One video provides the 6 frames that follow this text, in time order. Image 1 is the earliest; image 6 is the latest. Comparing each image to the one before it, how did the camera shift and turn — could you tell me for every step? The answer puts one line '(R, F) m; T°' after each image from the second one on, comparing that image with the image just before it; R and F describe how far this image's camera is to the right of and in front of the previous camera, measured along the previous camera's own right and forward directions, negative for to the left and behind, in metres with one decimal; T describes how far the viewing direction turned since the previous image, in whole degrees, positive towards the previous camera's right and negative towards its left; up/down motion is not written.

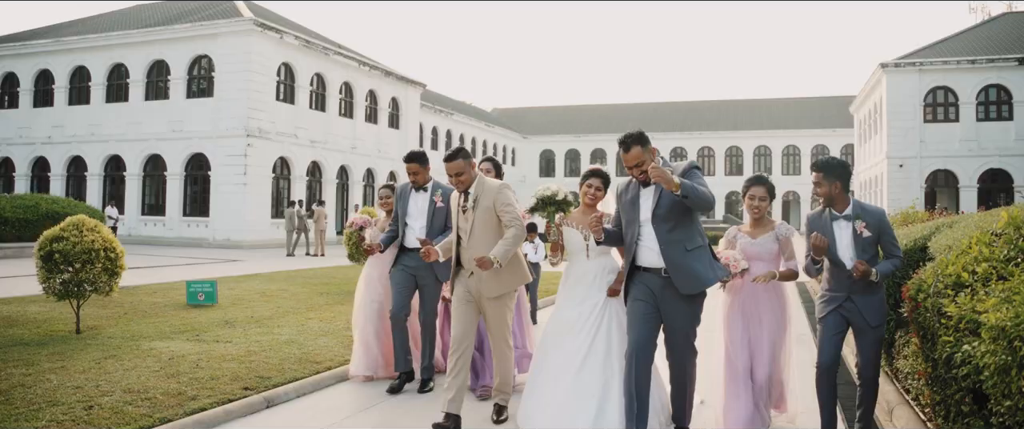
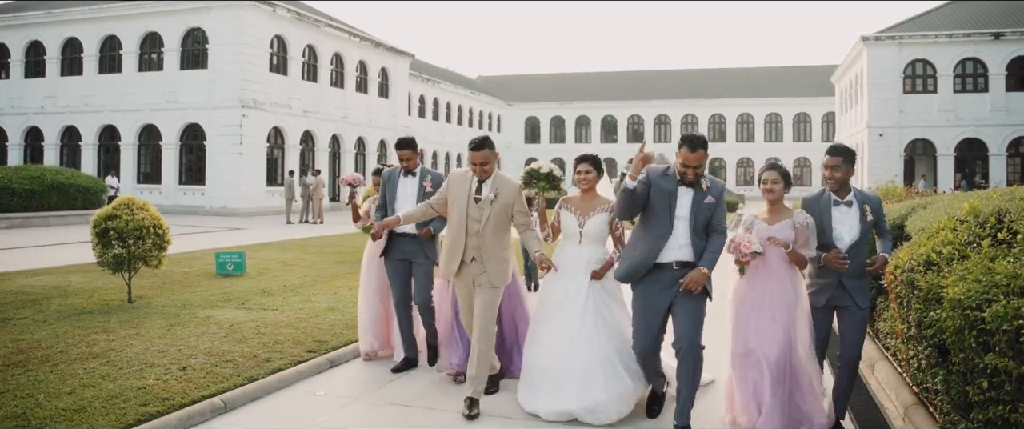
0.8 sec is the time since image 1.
(-0.4, -0.7) m; +1°
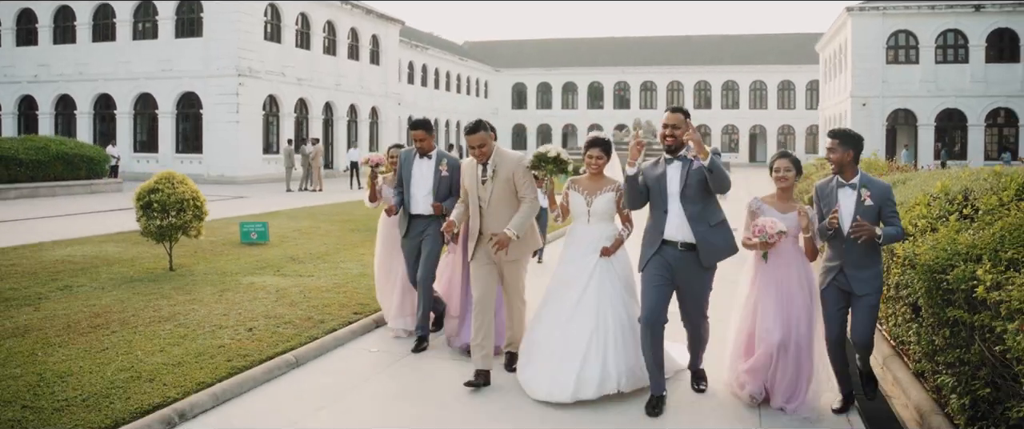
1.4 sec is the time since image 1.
(-0.3, -0.7) m; +1°
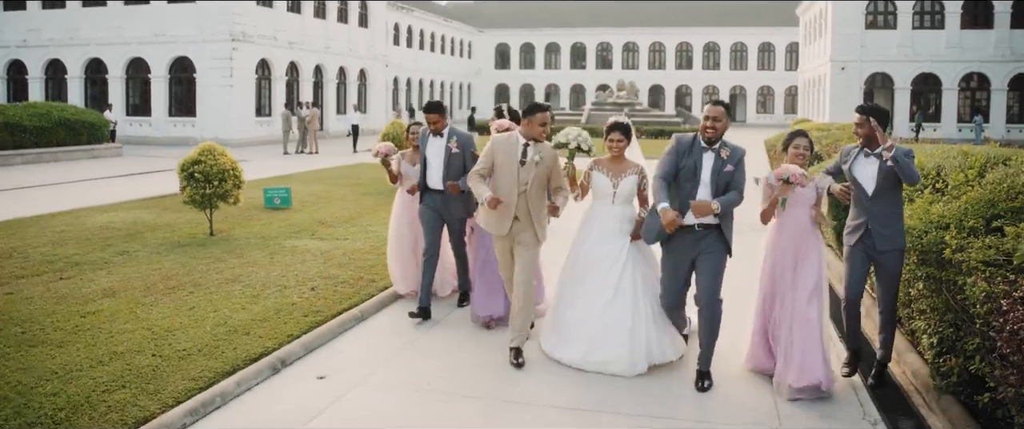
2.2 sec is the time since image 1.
(-0.4, -0.8) m; +2°
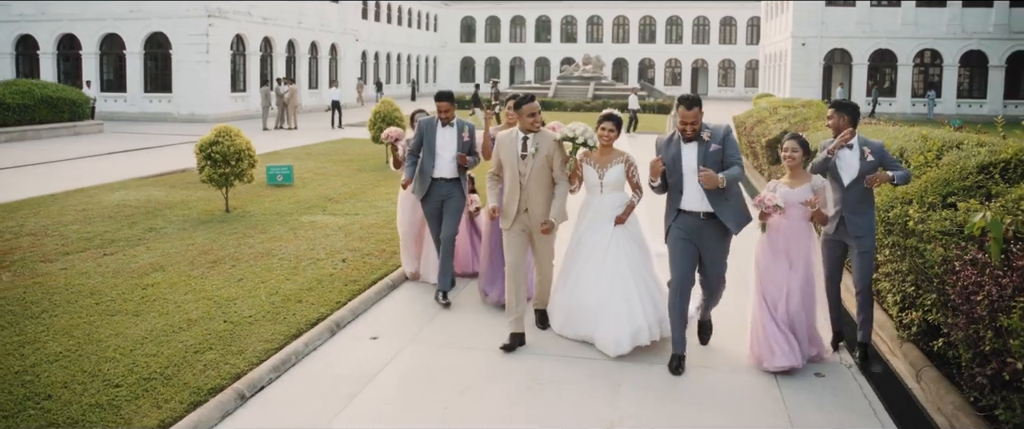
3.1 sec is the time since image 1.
(-0.5, -0.7) m; +3°
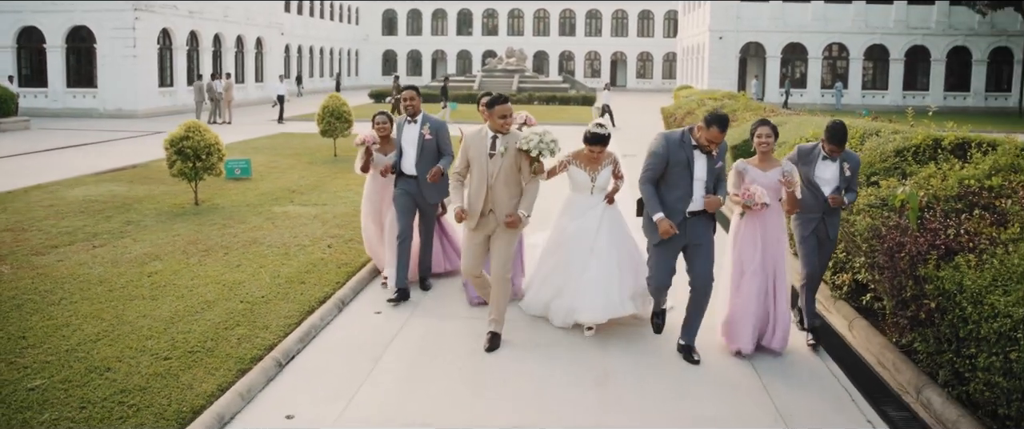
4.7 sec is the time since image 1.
(-0.5, -0.7) m; +6°
